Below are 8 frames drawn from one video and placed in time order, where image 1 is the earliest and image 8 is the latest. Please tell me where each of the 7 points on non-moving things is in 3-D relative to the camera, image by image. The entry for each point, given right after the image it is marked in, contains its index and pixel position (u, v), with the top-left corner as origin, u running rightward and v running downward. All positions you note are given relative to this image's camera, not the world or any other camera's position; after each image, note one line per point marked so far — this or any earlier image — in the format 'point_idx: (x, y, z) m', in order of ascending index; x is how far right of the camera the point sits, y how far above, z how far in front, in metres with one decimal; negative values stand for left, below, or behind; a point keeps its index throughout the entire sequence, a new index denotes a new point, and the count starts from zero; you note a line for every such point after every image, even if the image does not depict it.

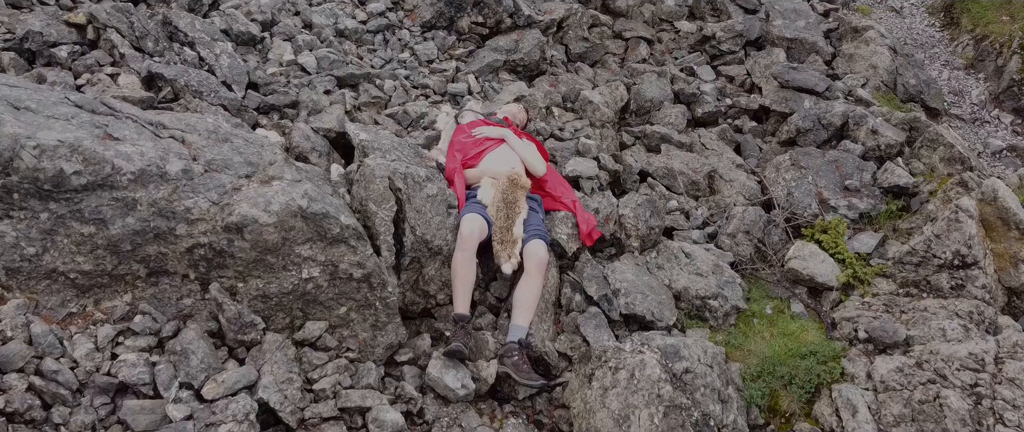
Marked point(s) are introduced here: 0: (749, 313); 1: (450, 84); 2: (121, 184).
0: (+1.1, -0.4, +3.9) m
1: (-0.4, +0.9, +5.3) m
2: (-1.5, +0.2, +3.2) m
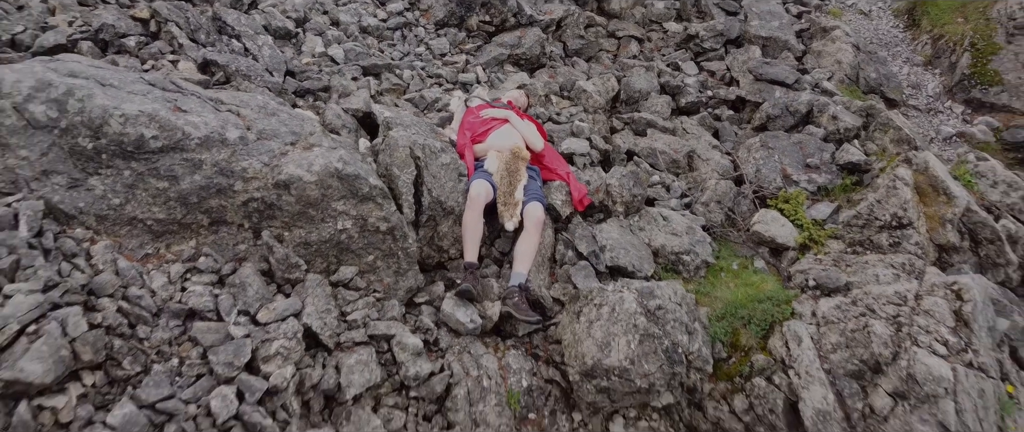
0: (+1.1, -0.2, +4.5) m
1: (-0.4, +1.1, +5.9) m
2: (-1.5, +0.3, +3.8) m
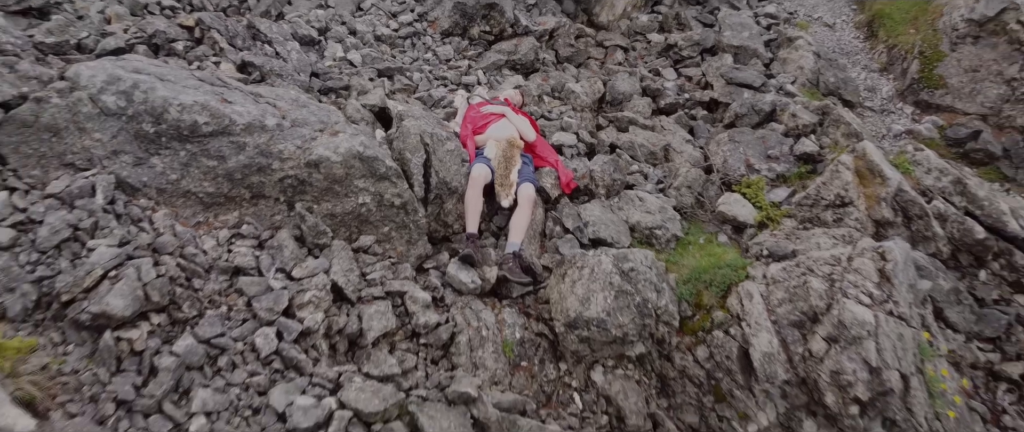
0: (+1.1, -0.1, +5.2) m
1: (-0.4, +1.1, +6.6) m
2: (-1.5, +0.5, +4.5) m
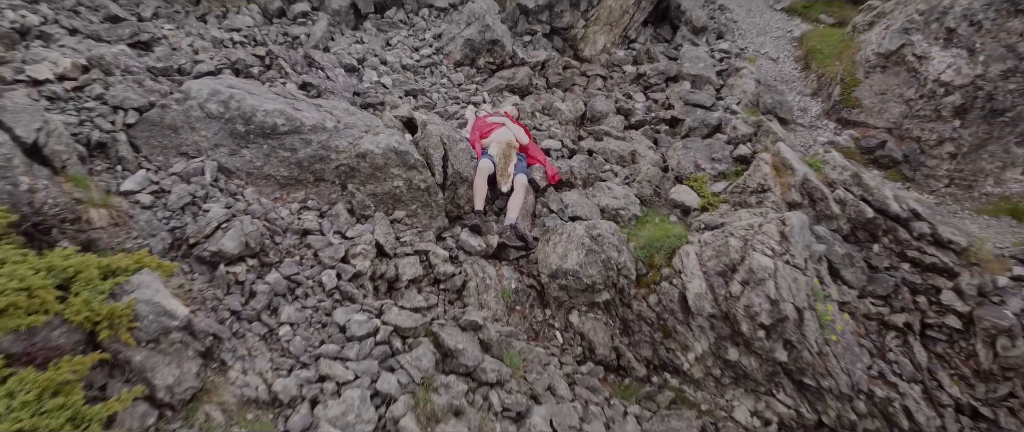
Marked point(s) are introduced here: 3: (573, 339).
0: (+1.1, 0.0, +6.6) m
1: (-0.4, +1.2, +8.2) m
2: (-1.5, +0.6, +6.0) m
3: (+0.4, -0.9, +6.1) m
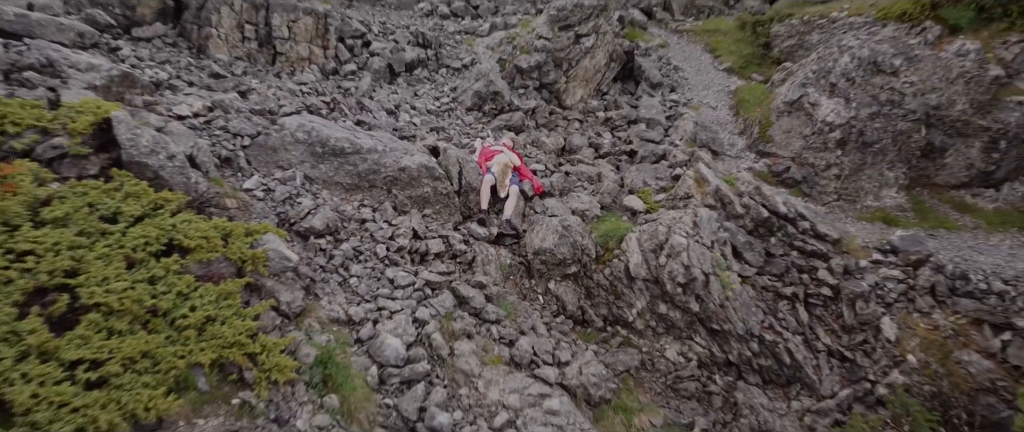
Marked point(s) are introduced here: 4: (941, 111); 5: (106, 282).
0: (+1.0, 0.0, +9.1) m
1: (-0.4, +1.1, +10.7) m
2: (-1.6, +0.7, +8.5) m
3: (+0.4, -0.9, +8.5) m
4: (+5.3, +1.3, +10.2) m
5: (-2.9, -0.5, +5.9) m
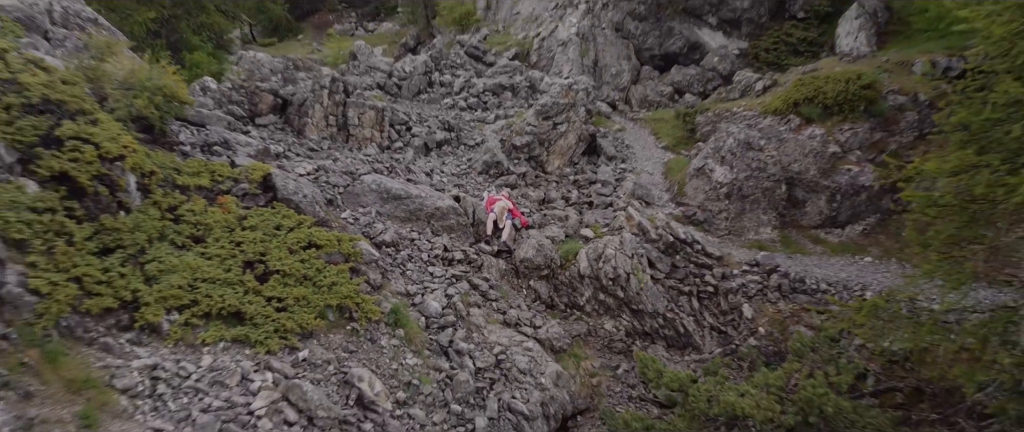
0: (+0.9, -0.5, +13.9) m
1: (-0.5, +0.5, +15.6) m
2: (-1.6, +0.3, +13.4) m
3: (+0.3, -1.2, +13.2) m
4: (+5.3, +0.7, +15.0) m
5: (-3.0, -0.6, +10.6) m
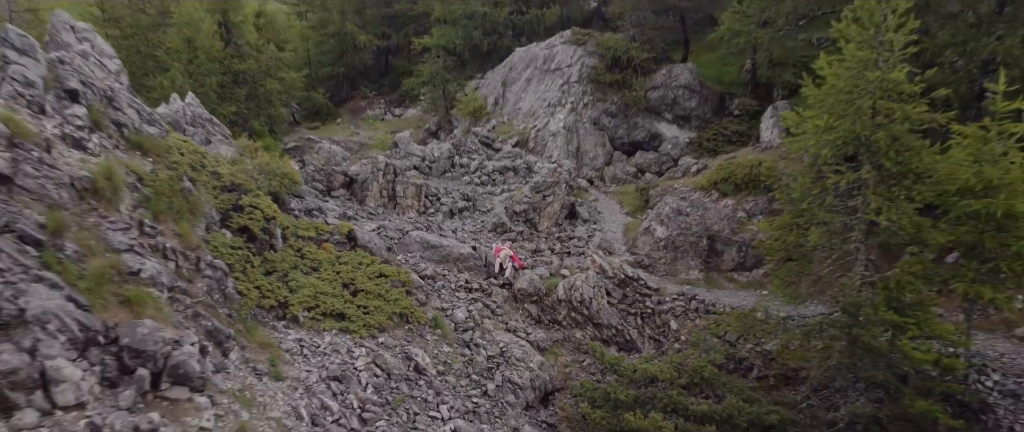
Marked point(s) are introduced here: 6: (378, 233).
0: (+0.9, -1.5, +19.8) m
1: (-0.5, -0.7, +21.7) m
2: (-1.6, -0.7, +19.5) m
3: (+0.3, -2.3, +19.1) m
4: (+5.3, -0.5, +21.1) m
5: (-3.0, -1.4, +16.7) m
6: (-3.2, -0.4, +19.3) m
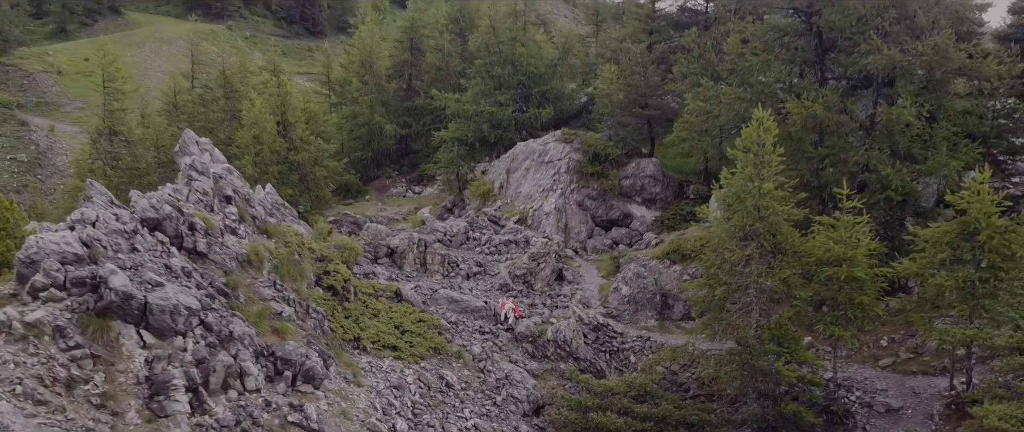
0: (+1.0, -3.6, +26.6) m
1: (-0.4, -2.9, +28.5) m
2: (-1.6, -2.8, +26.3) m
3: (+0.4, -4.2, +25.9) m
4: (+5.4, -2.6, +27.9) m
5: (-3.0, -3.2, +23.5) m
6: (-3.1, -2.4, +26.2) m
